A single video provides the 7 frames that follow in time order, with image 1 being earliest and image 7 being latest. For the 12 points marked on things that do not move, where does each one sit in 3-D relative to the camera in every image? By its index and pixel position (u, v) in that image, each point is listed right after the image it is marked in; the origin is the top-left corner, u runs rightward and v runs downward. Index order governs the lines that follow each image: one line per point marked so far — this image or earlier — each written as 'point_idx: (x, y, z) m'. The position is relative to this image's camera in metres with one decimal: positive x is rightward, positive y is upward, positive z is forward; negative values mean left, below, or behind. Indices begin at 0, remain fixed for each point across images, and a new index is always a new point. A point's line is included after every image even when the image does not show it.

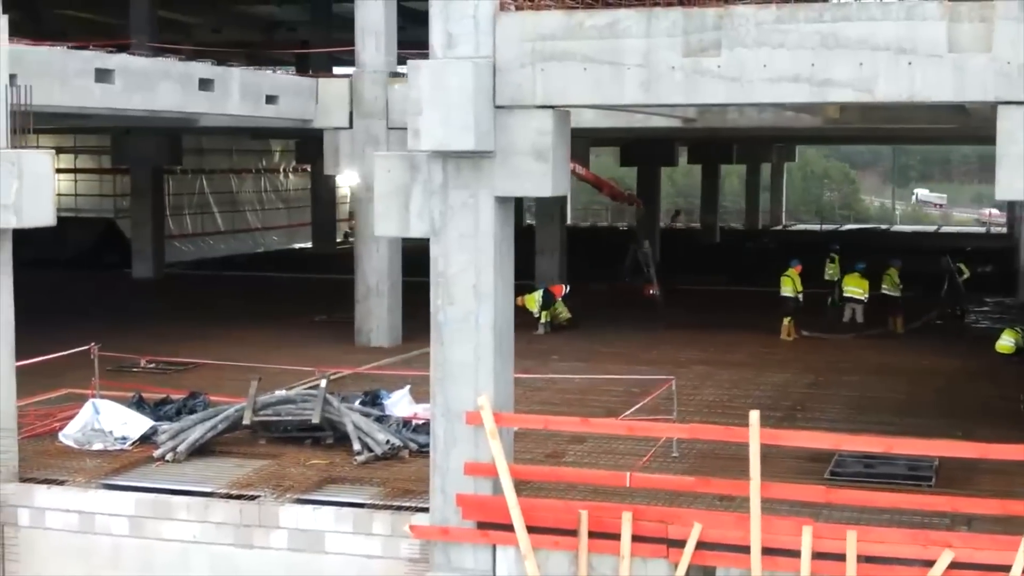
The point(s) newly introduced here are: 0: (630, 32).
0: (+0.9, +2.0, +9.4) m
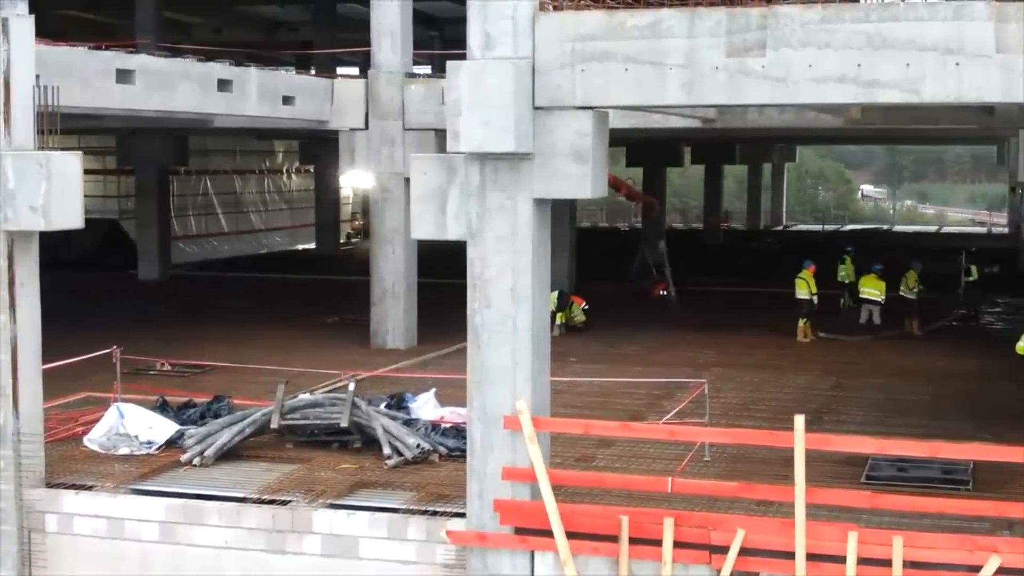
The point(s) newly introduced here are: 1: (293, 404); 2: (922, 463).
0: (+1.3, +2.0, +9.3) m
1: (-2.4, -1.3, +13.0) m
2: (+4.3, -1.8, +12.4) m
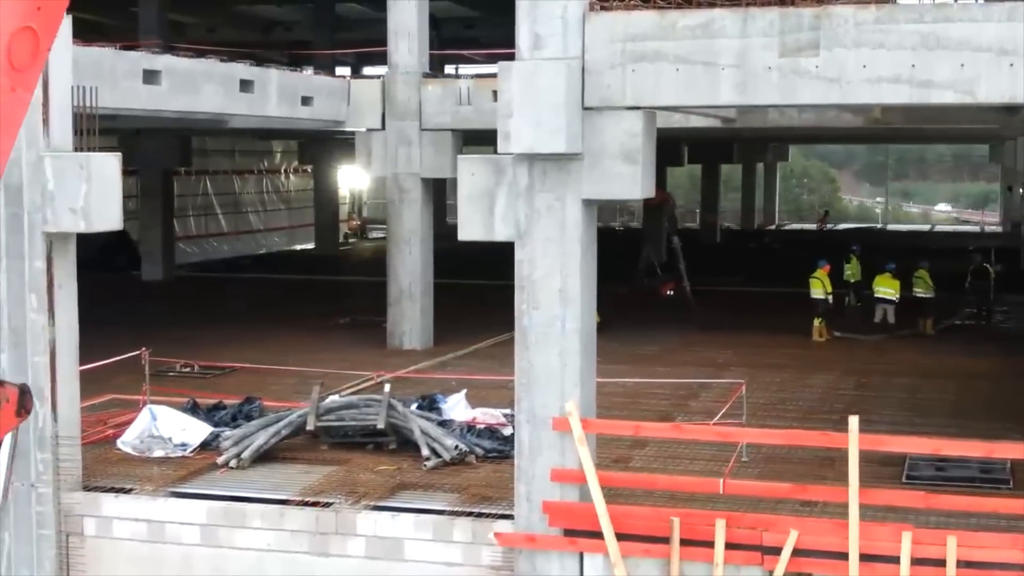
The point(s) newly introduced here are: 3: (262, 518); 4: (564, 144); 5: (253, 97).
0: (+1.7, +2.0, +9.3) m
1: (-2.0, -1.3, +13.0) m
2: (+4.7, -1.8, +12.4) m
3: (-2.3, -2.1, +10.9) m
4: (+0.4, +1.1, +9.4) m
5: (-4.1, +3.0, +18.6) m
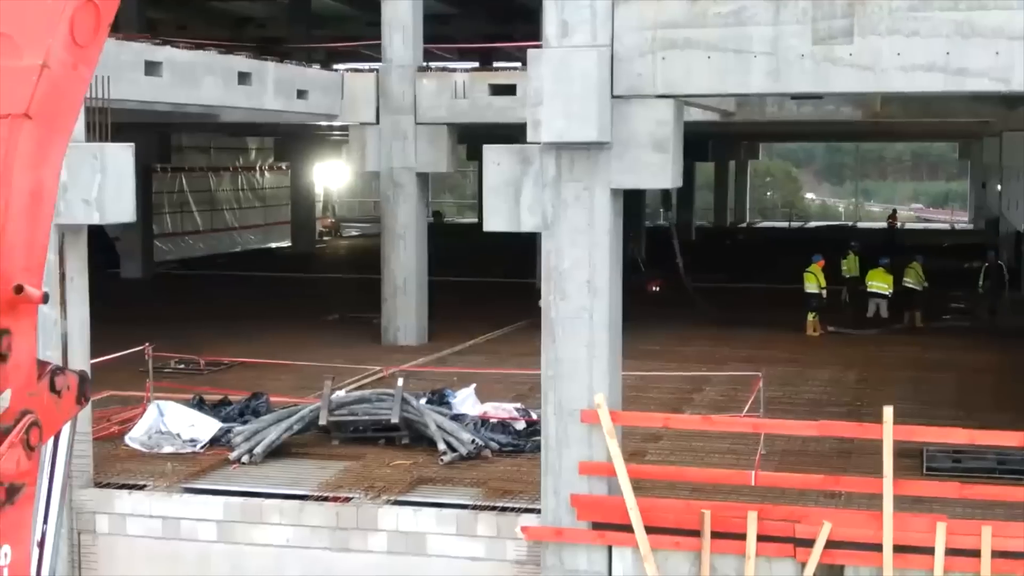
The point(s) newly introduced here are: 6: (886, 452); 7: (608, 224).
0: (+1.9, +2.1, +9.2) m
1: (-1.9, -1.2, +12.8) m
2: (+4.9, -1.7, +12.4) m
3: (-2.1, -2.0, +10.7) m
4: (+0.7, +1.2, +9.3) m
5: (-4.0, +3.1, +18.3) m
6: (+2.8, -1.2, +9.0) m
7: (+0.8, +0.5, +9.6) m
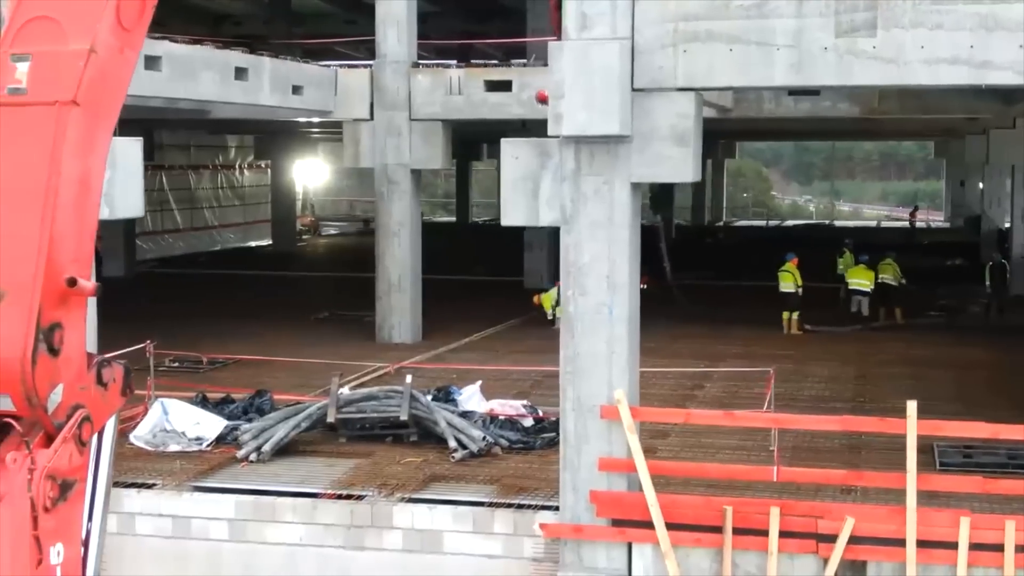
0: (+2.1, +2.1, +9.1) m
1: (-1.8, -1.2, +12.7) m
2: (+5.0, -1.7, +12.4) m
3: (-1.9, -2.0, +10.6) m
4: (+0.8, +1.3, +9.2) m
5: (-4.1, +3.1, +18.2) m
6: (+3.0, -1.2, +8.9) m
7: (+0.9, +0.6, +9.6) m
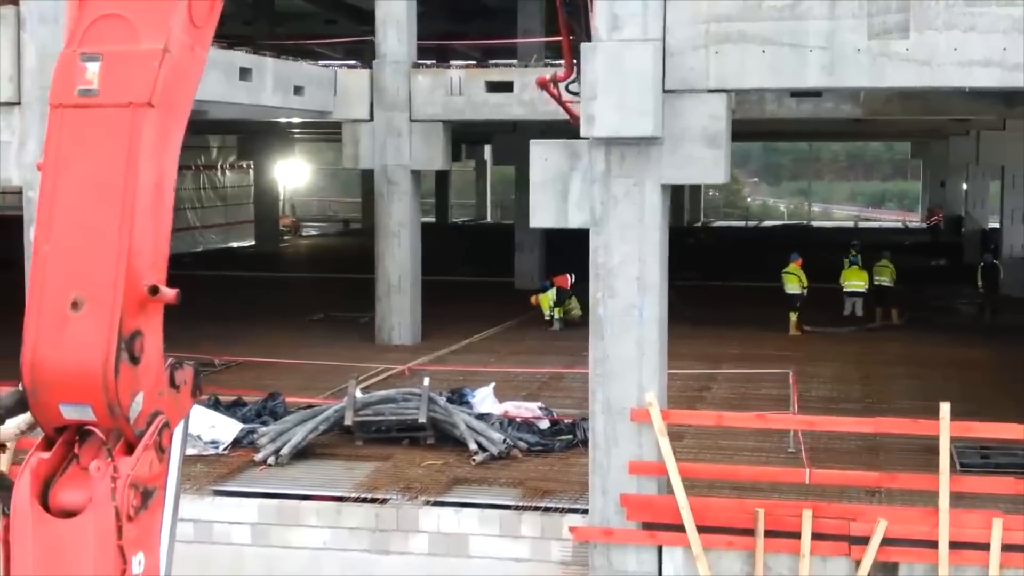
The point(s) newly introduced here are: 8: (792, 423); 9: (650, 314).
0: (+2.3, +2.1, +9.1) m
1: (-1.6, -1.2, +12.6) m
2: (+5.2, -1.7, +12.4) m
3: (-1.7, -2.0, +10.5) m
4: (+1.1, +1.2, +9.2) m
5: (-4.0, +3.1, +18.0) m
6: (+3.3, -1.2, +9.0) m
7: (+1.2, +0.5, +9.5) m
8: (+2.2, -1.1, +9.4) m
9: (+1.1, -0.2, +9.6) m
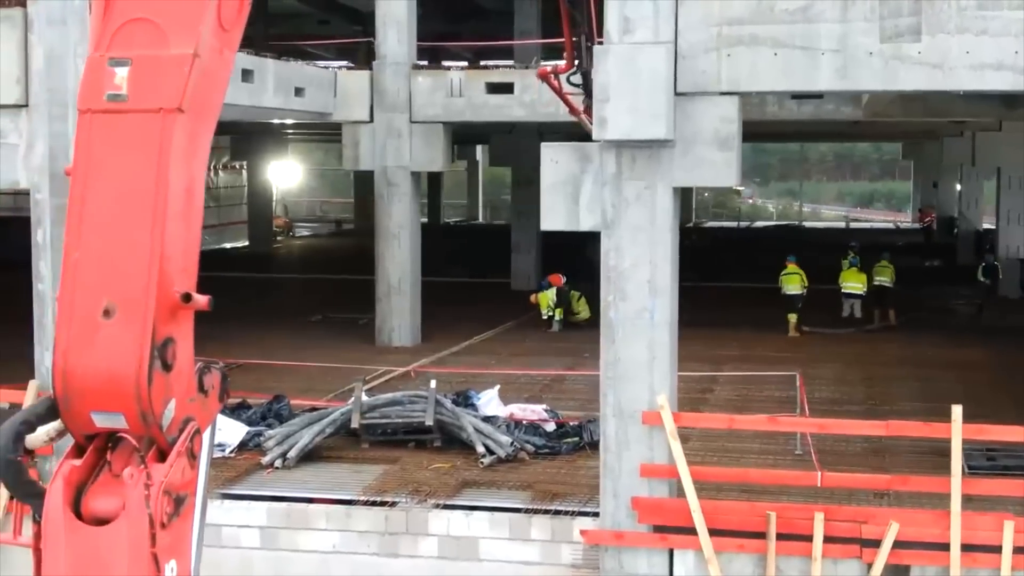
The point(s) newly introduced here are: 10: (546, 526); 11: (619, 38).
0: (+2.4, +2.1, +9.1) m
1: (-1.5, -1.2, +12.6) m
2: (+5.2, -1.7, +12.4) m
3: (-1.6, -2.0, +10.5) m
4: (+1.2, +1.2, +9.2) m
5: (-3.9, +3.1, +18.0) m
6: (+3.4, -1.2, +9.0) m
7: (+1.3, +0.5, +9.5) m
8: (+2.3, -1.1, +9.4) m
9: (+1.2, -0.2, +9.6) m
10: (+0.3, -2.0, +10.1) m
11: (+0.9, +2.0, +9.3) m
